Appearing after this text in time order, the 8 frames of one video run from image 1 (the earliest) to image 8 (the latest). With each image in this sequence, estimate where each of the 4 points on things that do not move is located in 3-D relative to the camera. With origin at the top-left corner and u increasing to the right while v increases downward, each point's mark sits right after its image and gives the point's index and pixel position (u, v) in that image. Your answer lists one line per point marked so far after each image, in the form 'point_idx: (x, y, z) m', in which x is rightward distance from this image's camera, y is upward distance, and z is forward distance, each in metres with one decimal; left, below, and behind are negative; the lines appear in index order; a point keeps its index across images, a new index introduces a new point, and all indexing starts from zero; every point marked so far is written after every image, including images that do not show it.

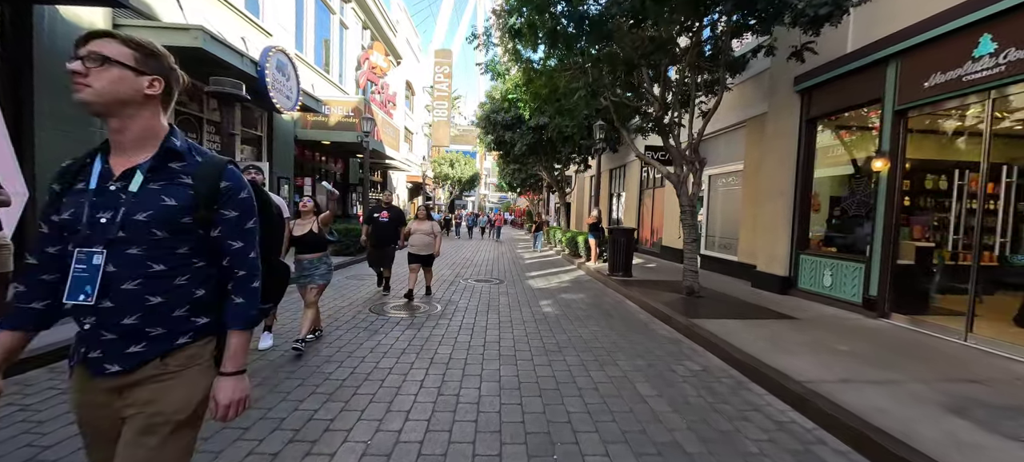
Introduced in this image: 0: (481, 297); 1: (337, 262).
0: (-0.6, -1.2, +7.4) m
1: (-4.6, -0.8, +11.0) m
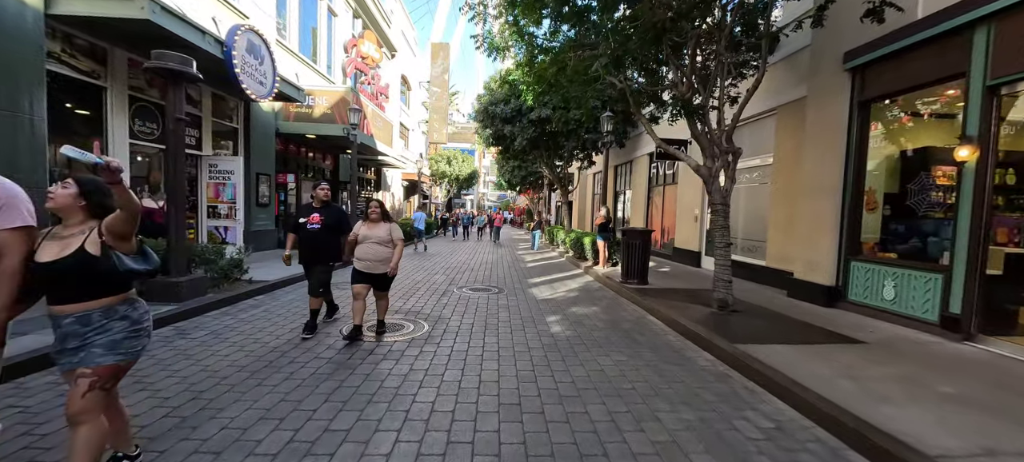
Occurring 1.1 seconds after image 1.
0: (-0.5, -1.2, +6.3) m
1: (-4.6, -0.9, +9.8) m
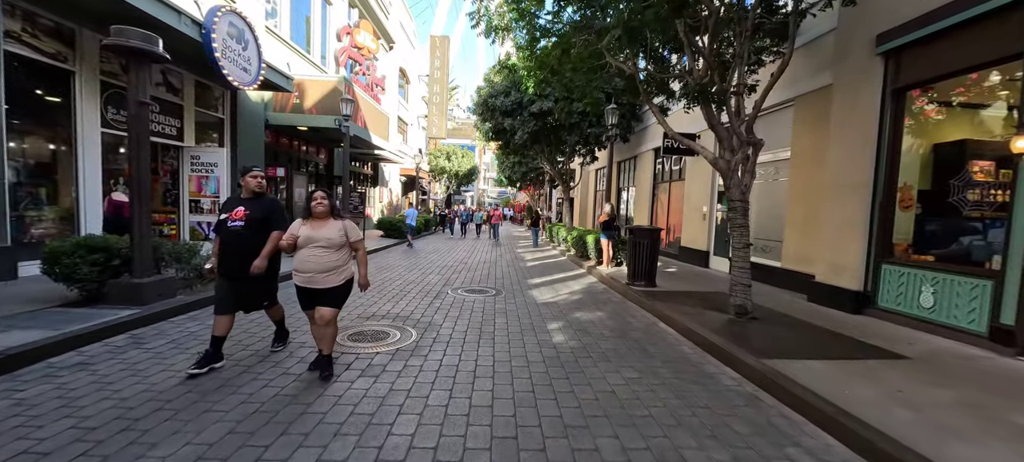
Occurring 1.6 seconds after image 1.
0: (-0.6, -1.2, +5.7) m
1: (-4.6, -0.8, +9.3) m
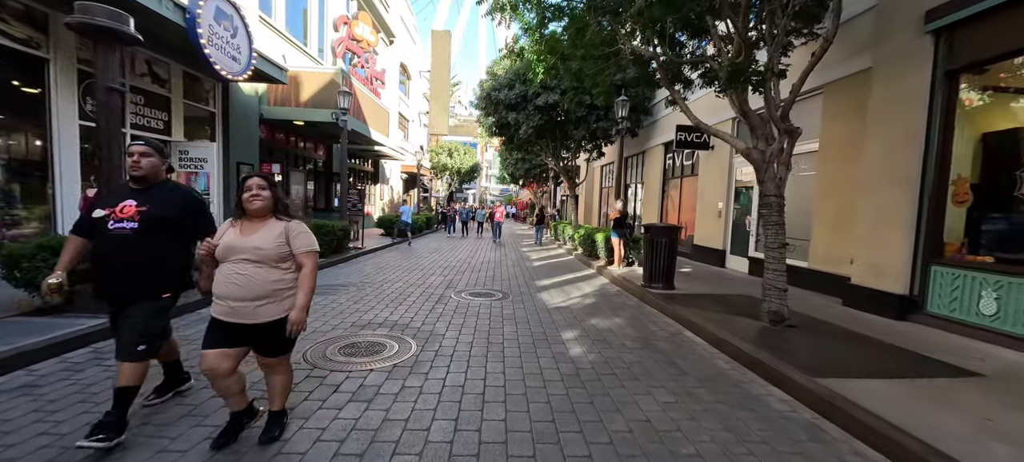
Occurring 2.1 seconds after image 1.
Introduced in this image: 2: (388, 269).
0: (-0.4, -1.2, +5.2) m
1: (-4.5, -0.8, +8.8) m
2: (-2.9, -0.9, +9.6) m
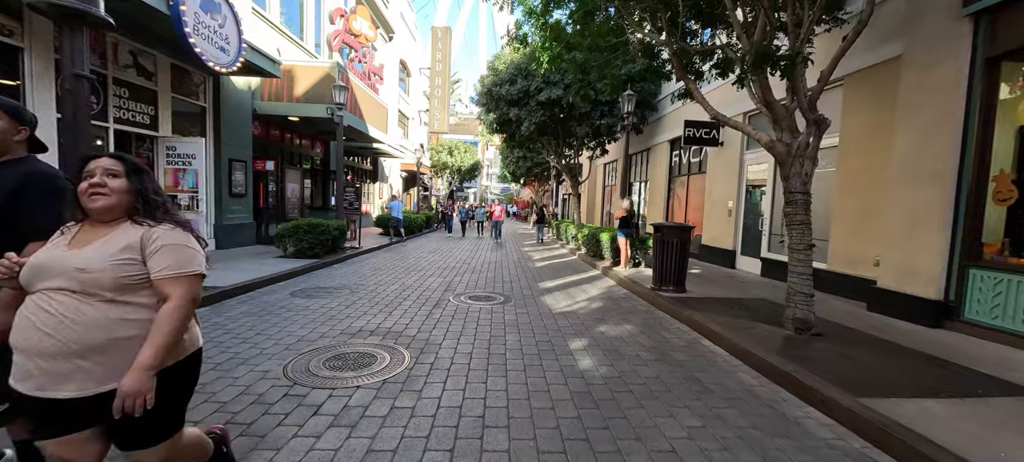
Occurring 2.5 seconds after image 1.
0: (-0.4, -1.2, +4.8) m
1: (-4.4, -0.8, +8.4) m
2: (-2.8, -0.9, +9.2) m
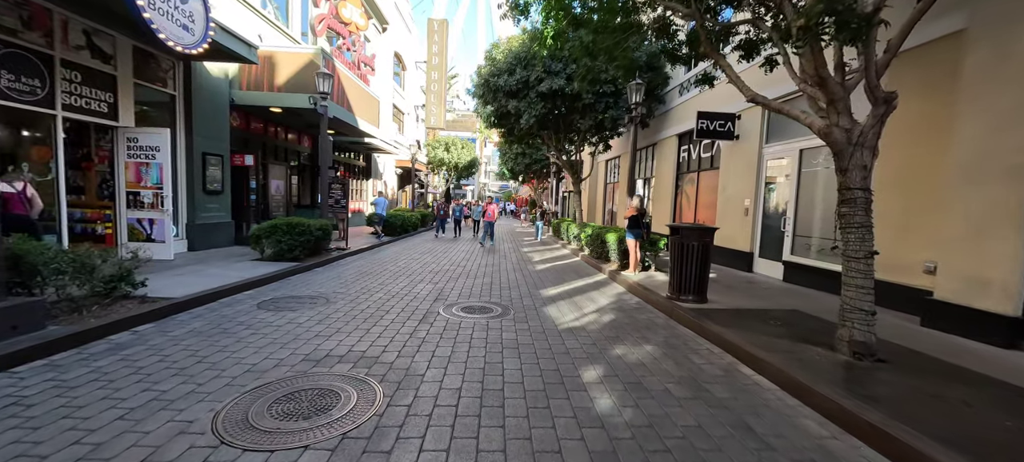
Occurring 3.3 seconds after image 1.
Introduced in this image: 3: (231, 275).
0: (-0.4, -1.2, +4.0) m
1: (-4.5, -0.8, +7.5) m
2: (-2.9, -0.9, +8.4) m
3: (-5.0, -0.8, +7.3) m
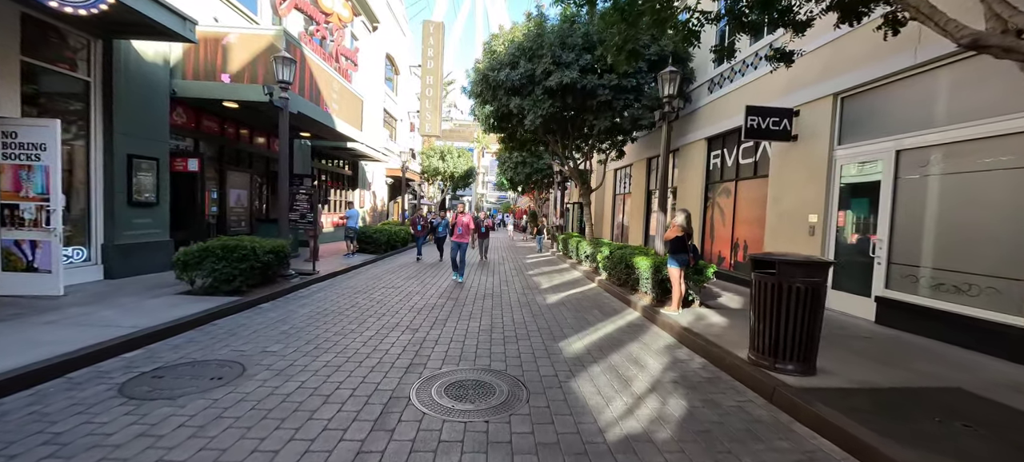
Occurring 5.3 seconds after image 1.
0: (-0.3, -1.5, +1.9) m
1: (-4.4, -1.1, +5.4) m
2: (-2.8, -1.3, +6.3) m
3: (-4.9, -1.1, +5.3) m
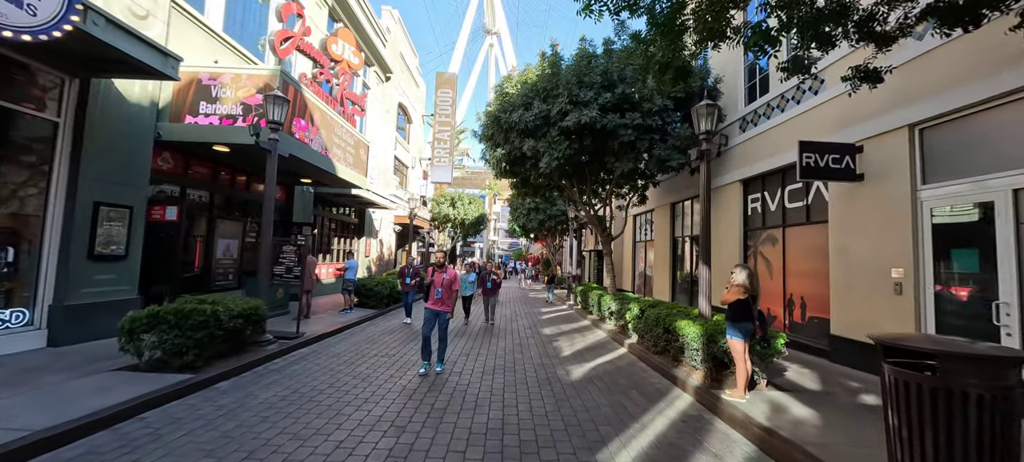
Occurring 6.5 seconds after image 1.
0: (-0.2, -1.8, +0.5) m
1: (-4.2, -1.8, +4.2) m
2: (-2.5, -2.0, +4.9) m
3: (-4.7, -1.8, +4.0) m
